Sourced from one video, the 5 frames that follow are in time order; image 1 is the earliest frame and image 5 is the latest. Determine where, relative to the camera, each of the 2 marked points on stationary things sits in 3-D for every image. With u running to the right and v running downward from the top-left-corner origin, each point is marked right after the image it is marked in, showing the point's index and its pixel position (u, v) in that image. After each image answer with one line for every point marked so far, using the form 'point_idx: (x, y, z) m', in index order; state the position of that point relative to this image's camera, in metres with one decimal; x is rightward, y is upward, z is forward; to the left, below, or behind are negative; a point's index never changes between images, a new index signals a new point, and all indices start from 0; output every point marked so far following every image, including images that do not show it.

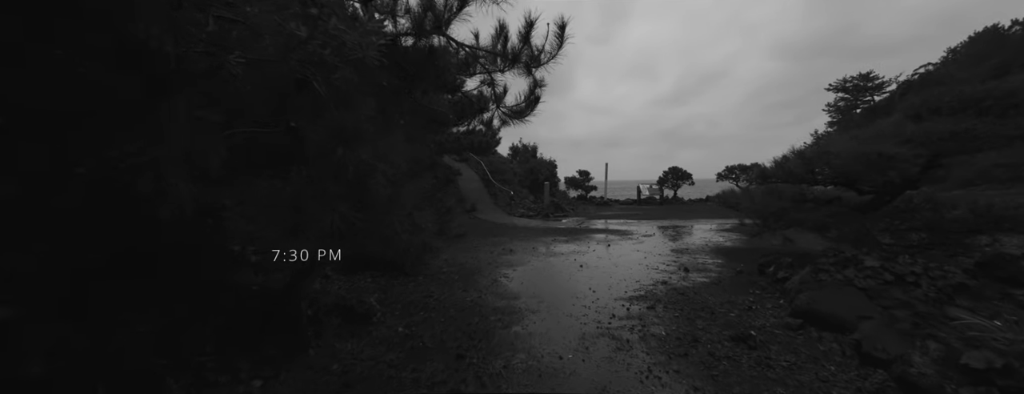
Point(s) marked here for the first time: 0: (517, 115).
0: (0.0, +1.3, +4.8) m
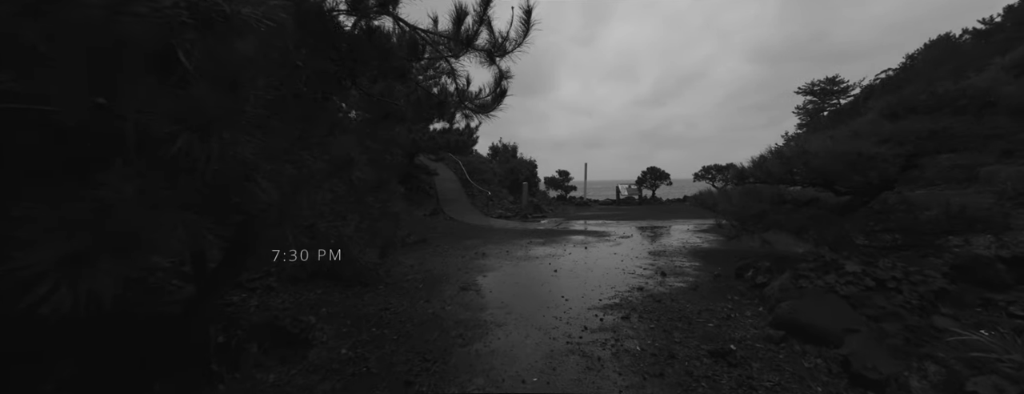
0: (-0.5, +1.3, +4.4) m
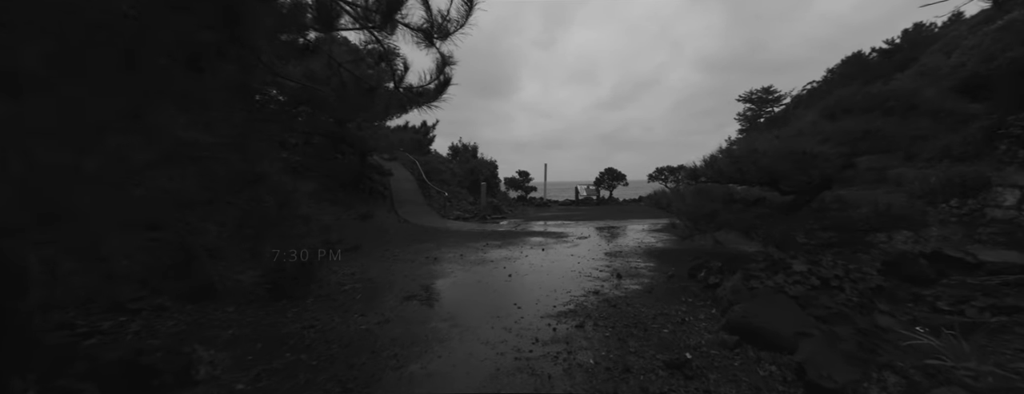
0: (-1.2, +1.3, +3.9) m
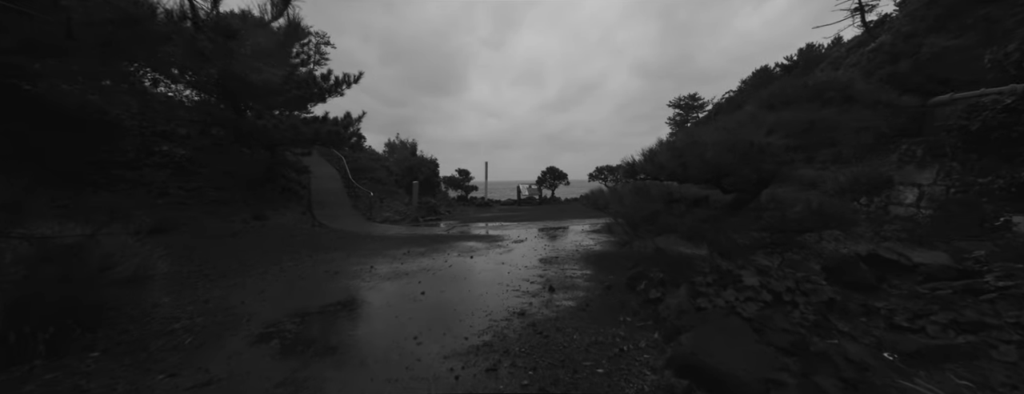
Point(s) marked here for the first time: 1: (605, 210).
0: (-2.2, +1.3, +2.7) m
1: (+1.3, -0.2, +4.3) m
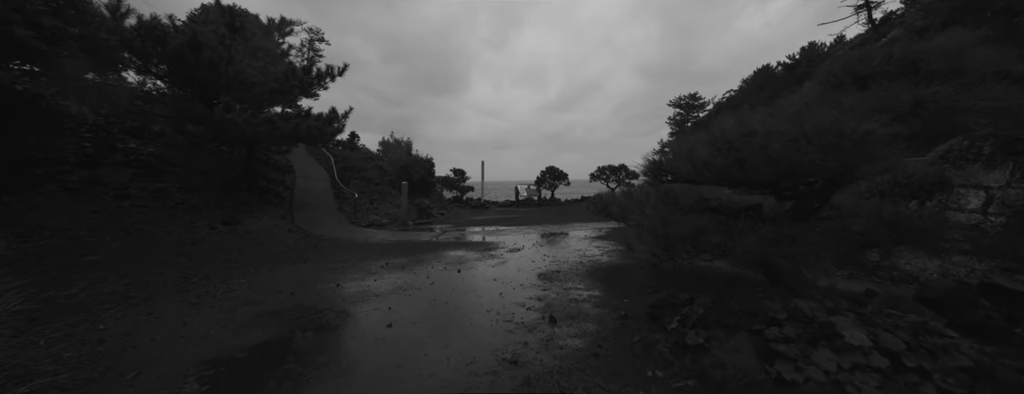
0: (-2.3, +1.2, +1.8) m
1: (+1.2, -0.3, +3.4) m
